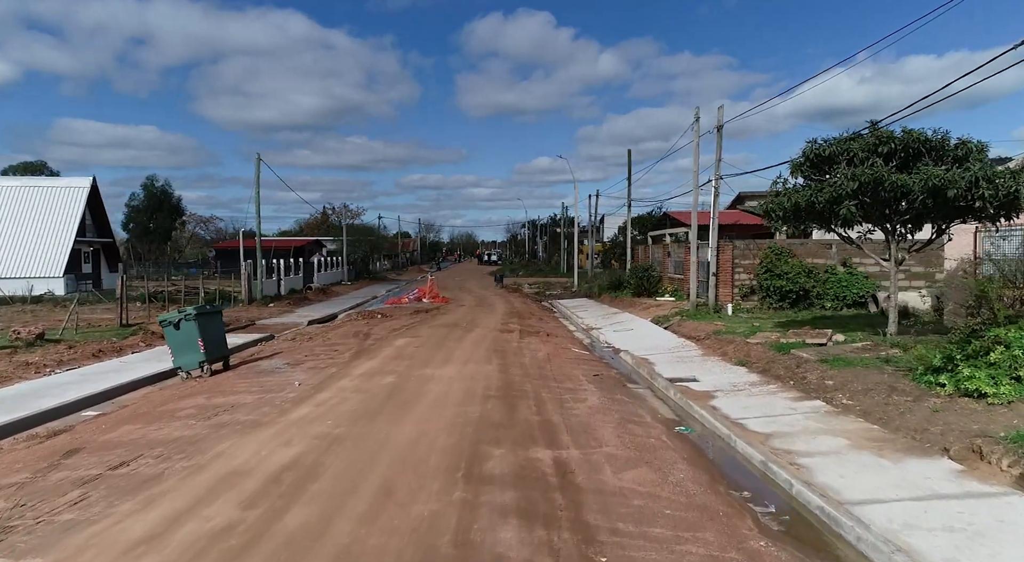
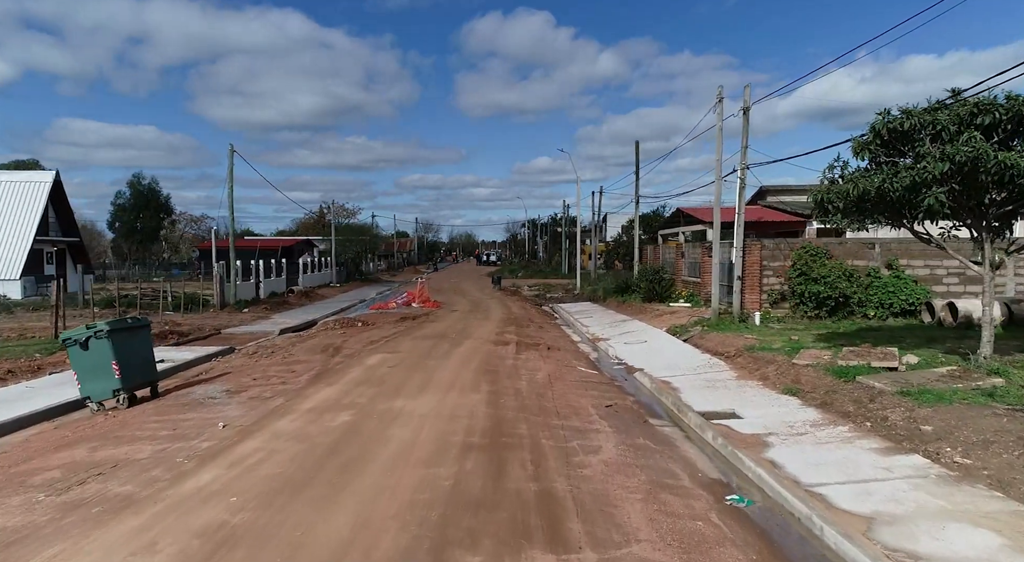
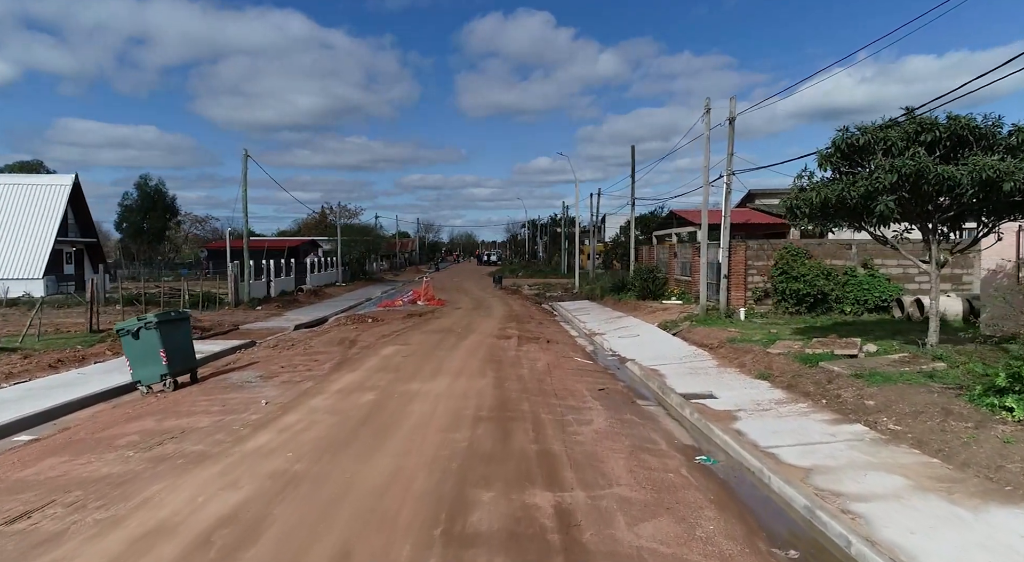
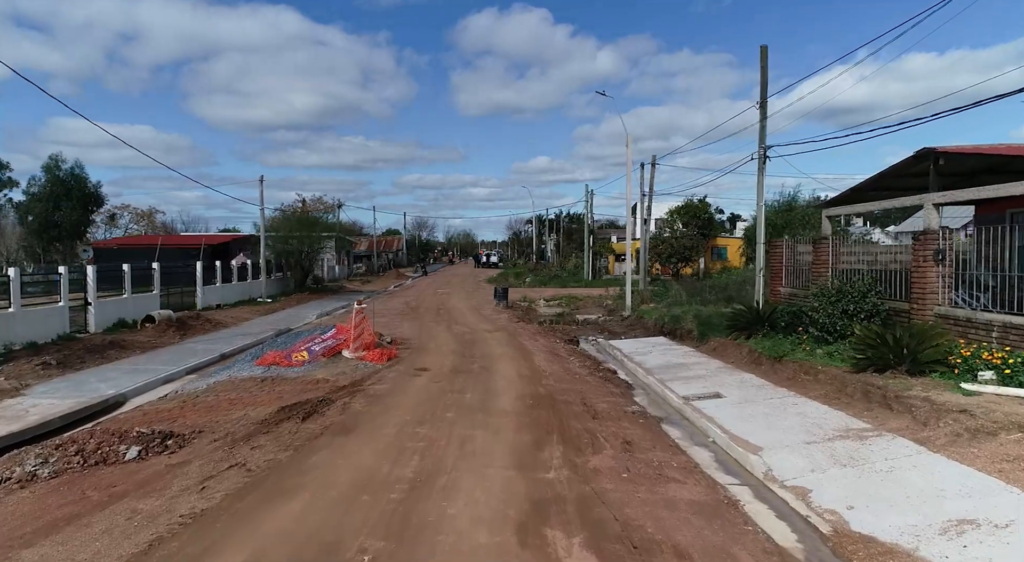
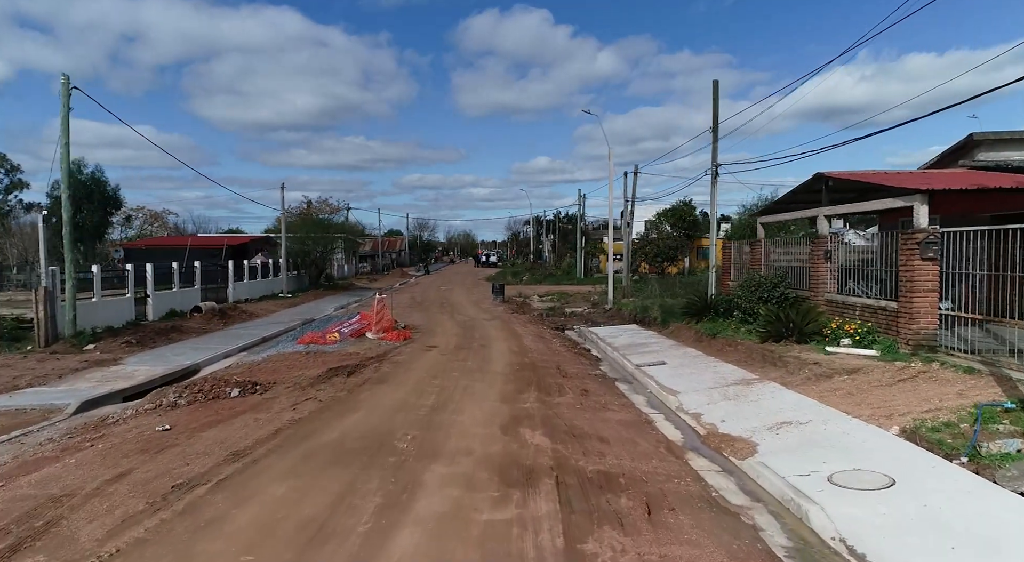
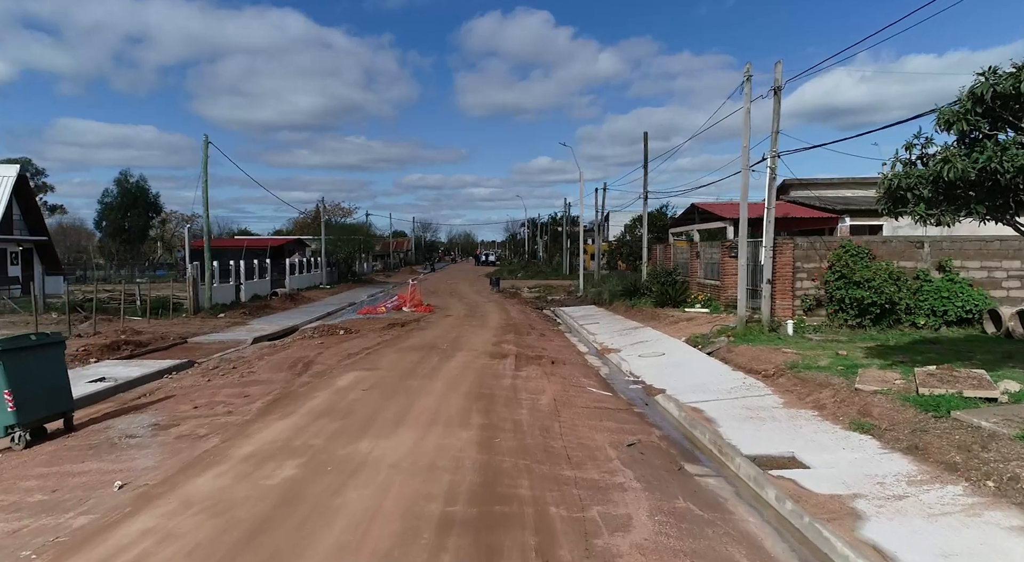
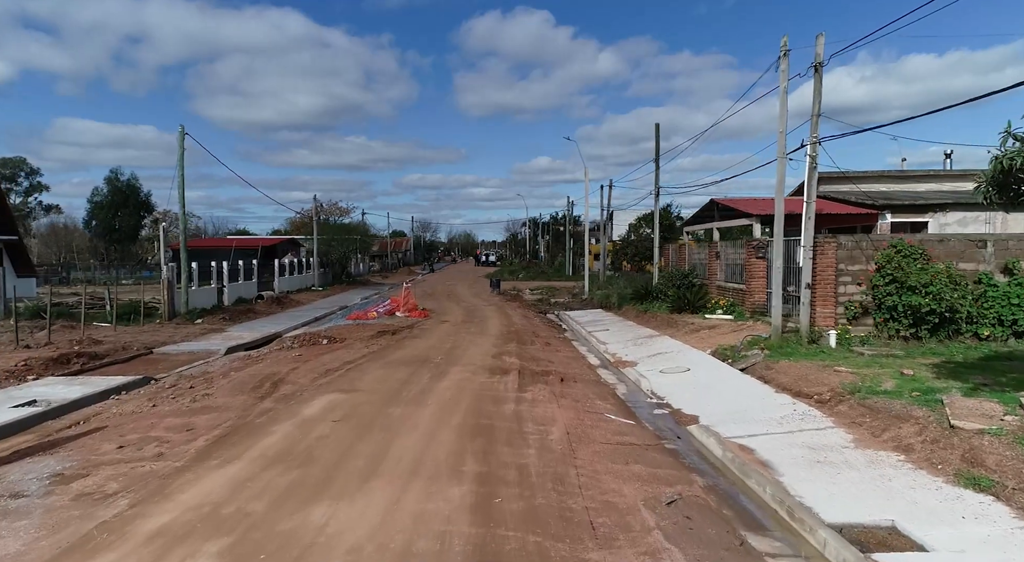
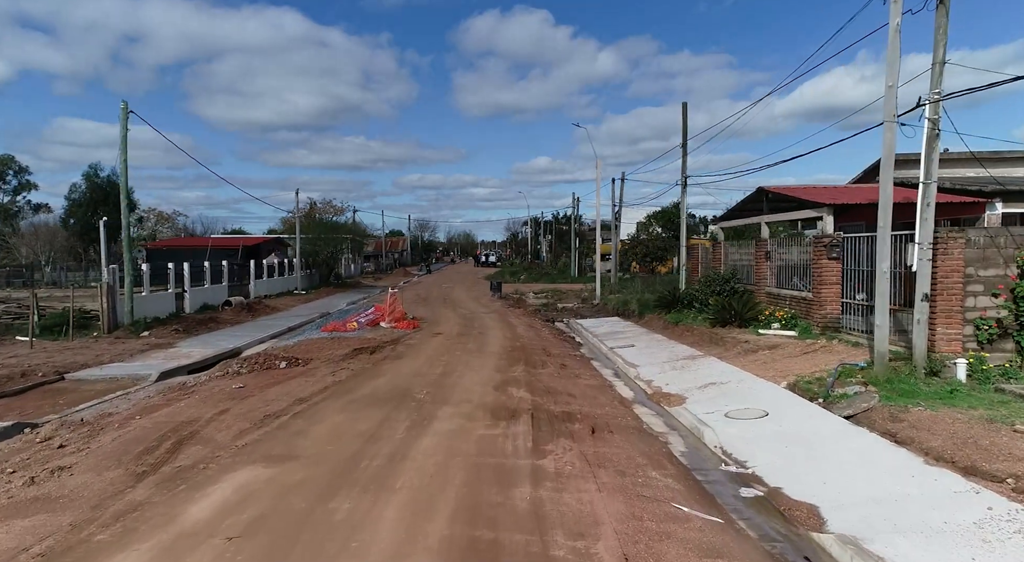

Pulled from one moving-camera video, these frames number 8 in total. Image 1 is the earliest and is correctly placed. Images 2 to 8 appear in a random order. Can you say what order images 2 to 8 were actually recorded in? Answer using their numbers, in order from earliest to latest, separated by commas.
3, 2, 6, 7, 8, 5, 4
